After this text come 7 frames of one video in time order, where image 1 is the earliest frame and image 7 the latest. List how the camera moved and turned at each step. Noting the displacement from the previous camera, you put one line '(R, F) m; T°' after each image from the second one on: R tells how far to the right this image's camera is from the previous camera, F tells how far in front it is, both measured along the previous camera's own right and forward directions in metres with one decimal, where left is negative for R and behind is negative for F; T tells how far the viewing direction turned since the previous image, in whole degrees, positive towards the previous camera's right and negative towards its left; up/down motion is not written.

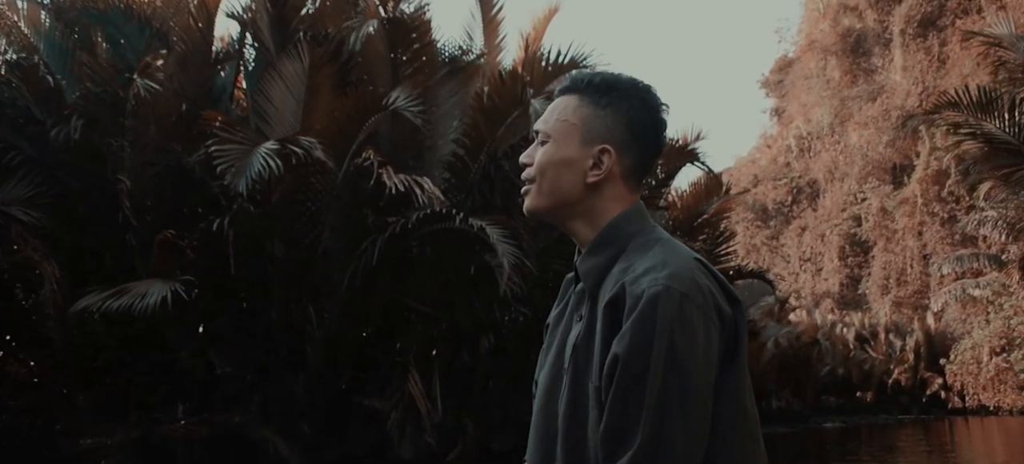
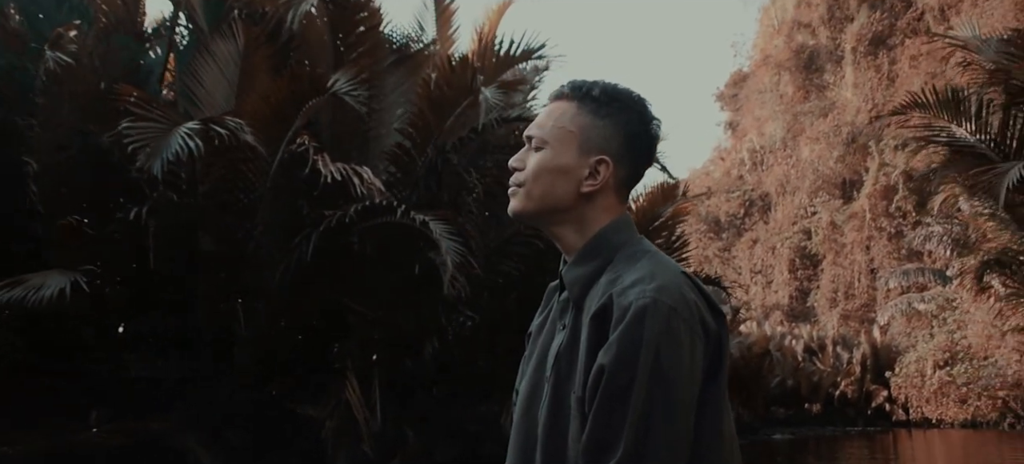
(0.0, +0.2) m; +3°
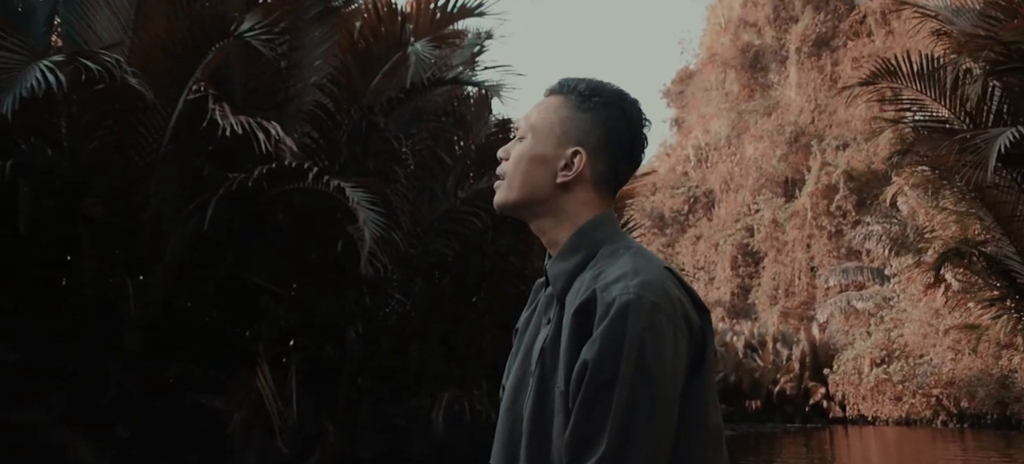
(+0.1, +0.4) m; +4°
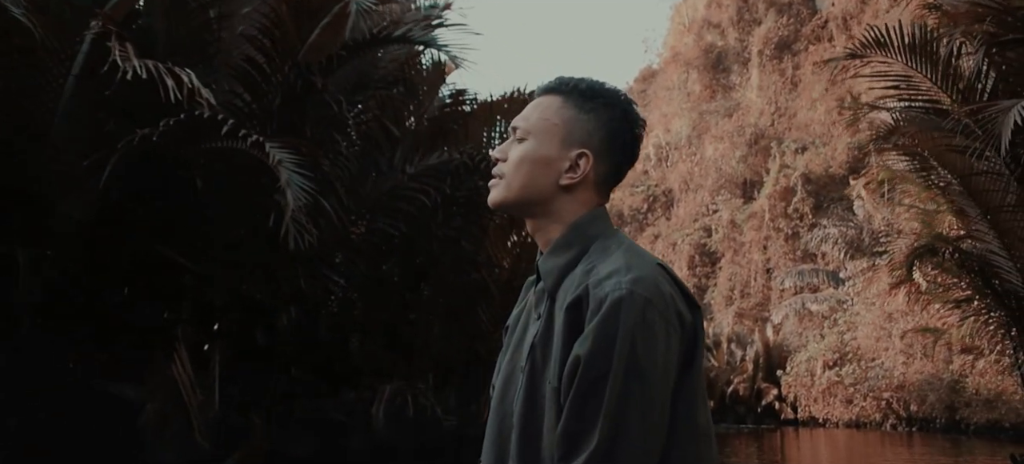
(0.0, +0.3) m; +3°
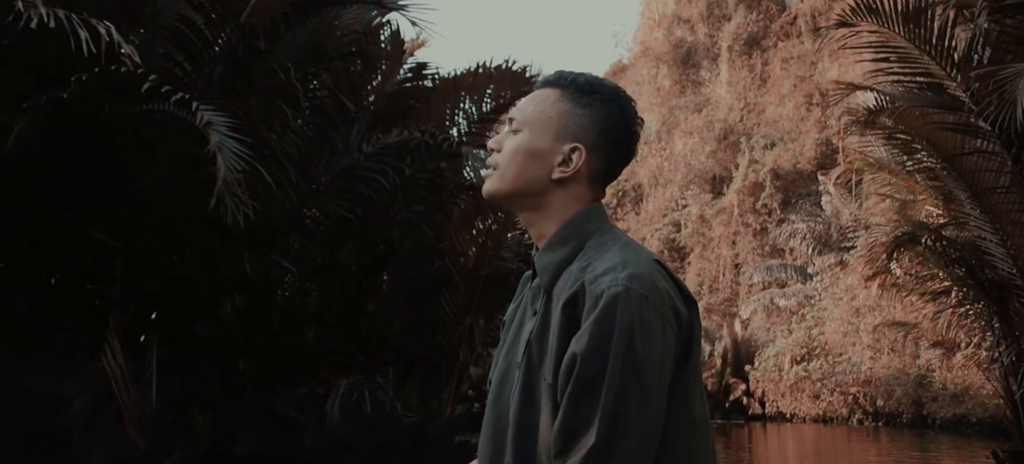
(0.0, +0.3) m; +2°
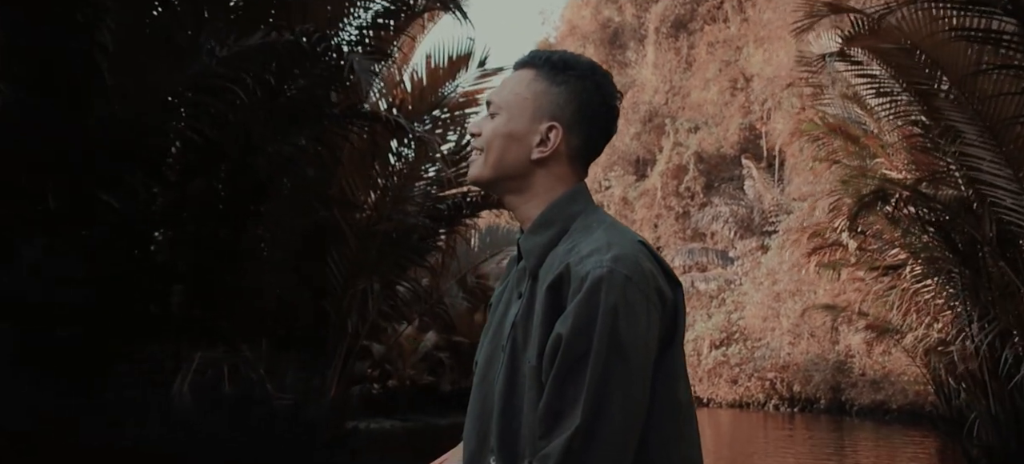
(+0.1, +0.8) m; +6°
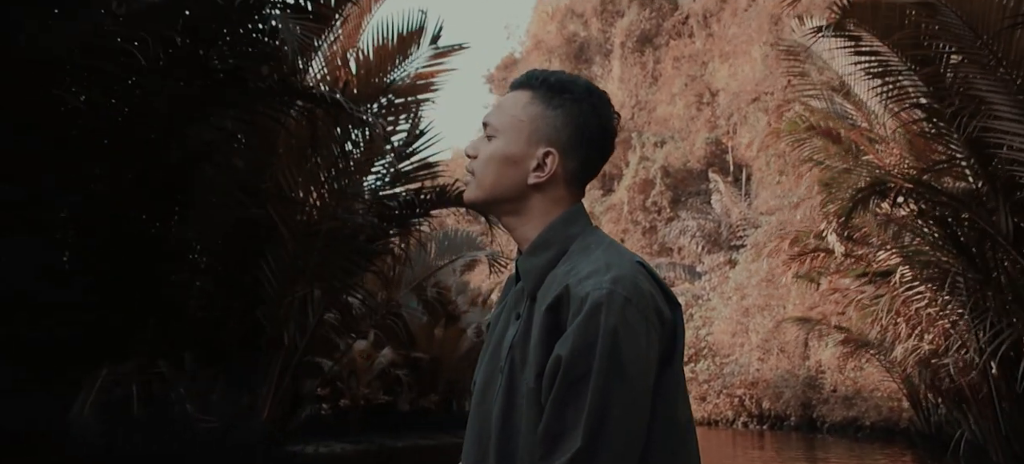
(0.0, +0.4) m; +3°
